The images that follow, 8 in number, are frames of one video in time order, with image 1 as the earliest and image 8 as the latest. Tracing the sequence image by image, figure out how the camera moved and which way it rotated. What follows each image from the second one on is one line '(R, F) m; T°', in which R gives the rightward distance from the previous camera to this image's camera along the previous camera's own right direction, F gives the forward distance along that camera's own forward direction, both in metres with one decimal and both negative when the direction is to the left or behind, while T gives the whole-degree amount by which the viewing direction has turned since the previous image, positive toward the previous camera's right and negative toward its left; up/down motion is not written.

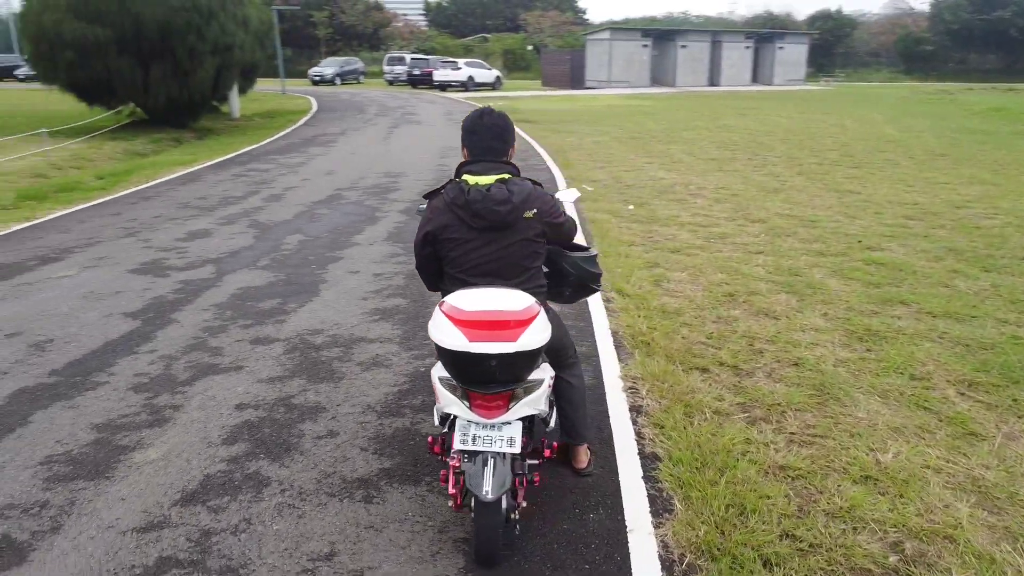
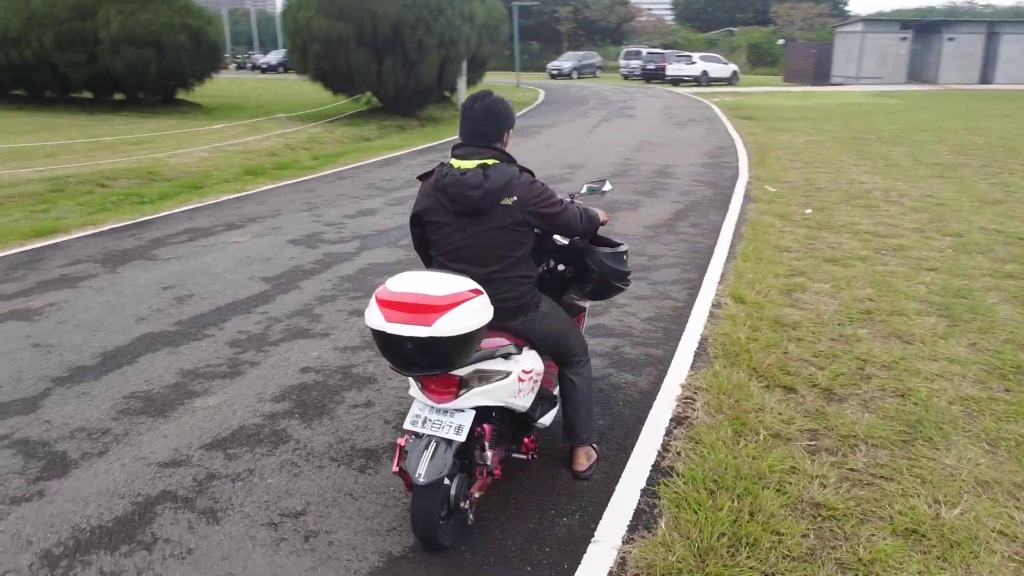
(+0.9, +0.2) m; -16°
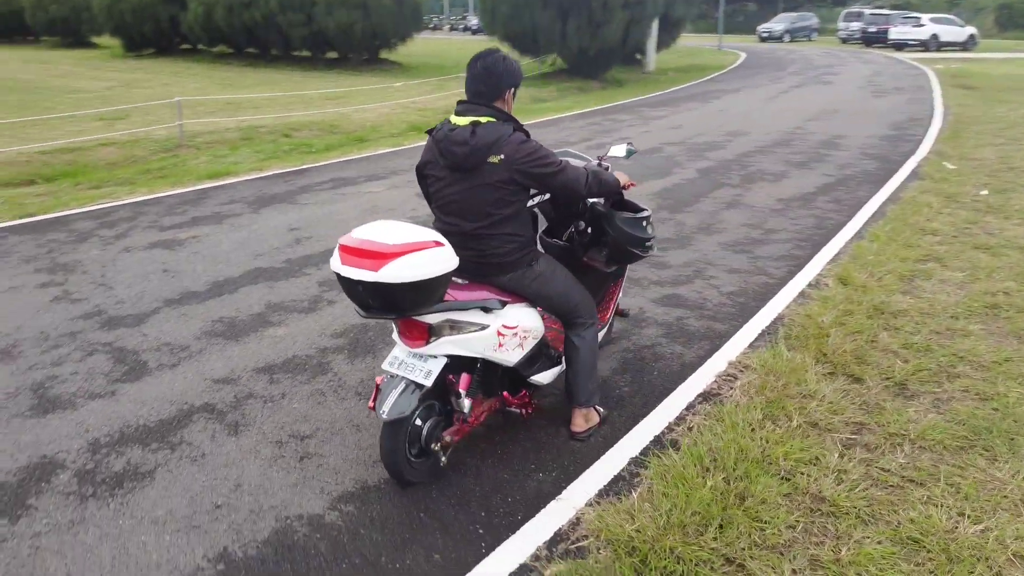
(+0.8, 0.0) m; -14°
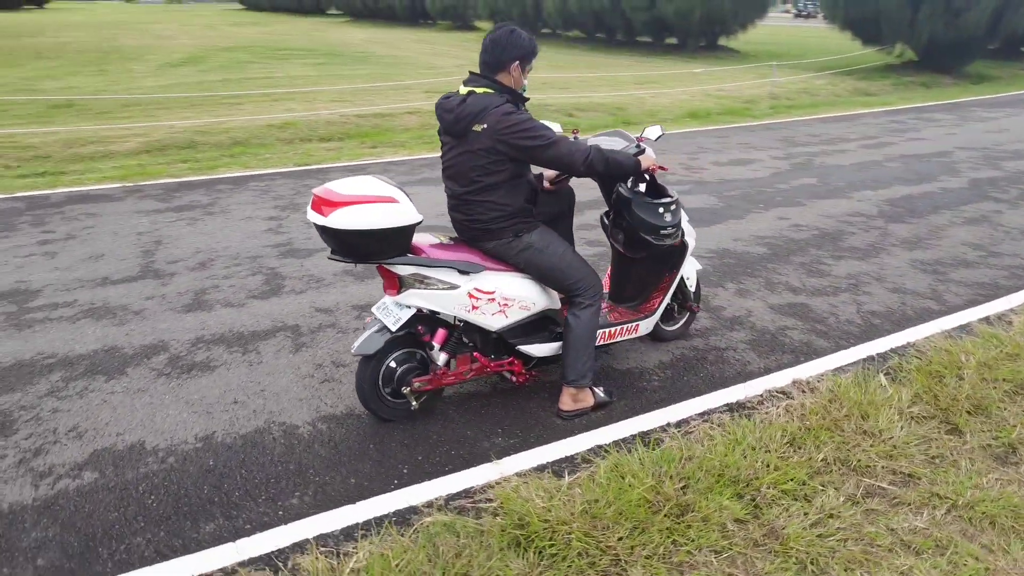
(+1.4, +0.2) m; -24°
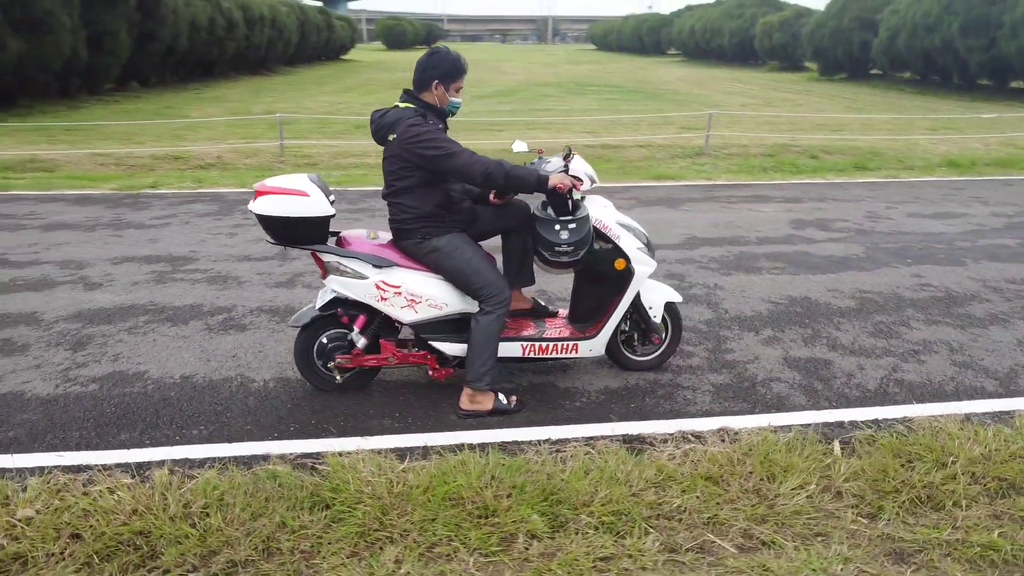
(+1.8, +0.1) m; -23°
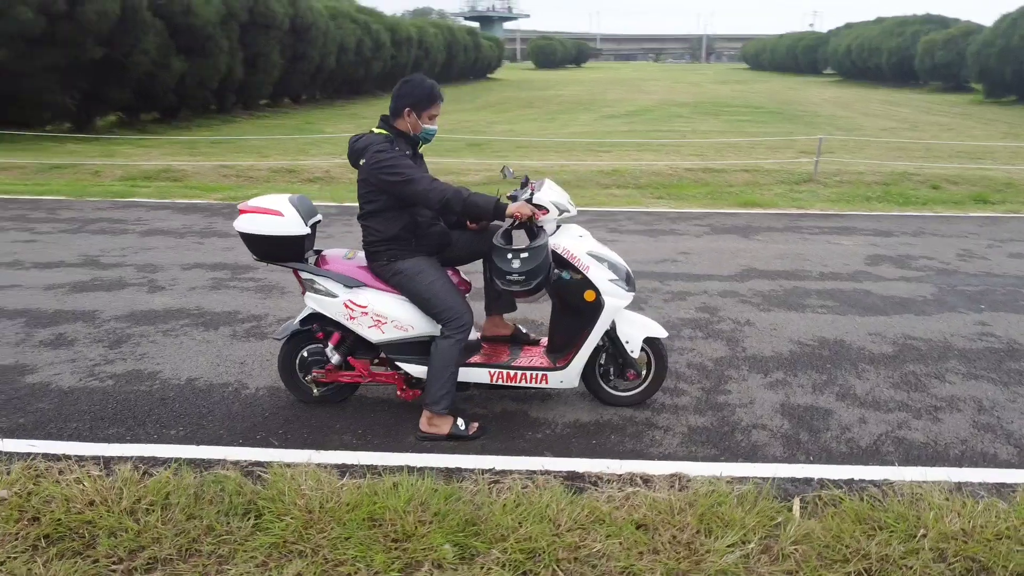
(+0.8, +0.1) m; -10°
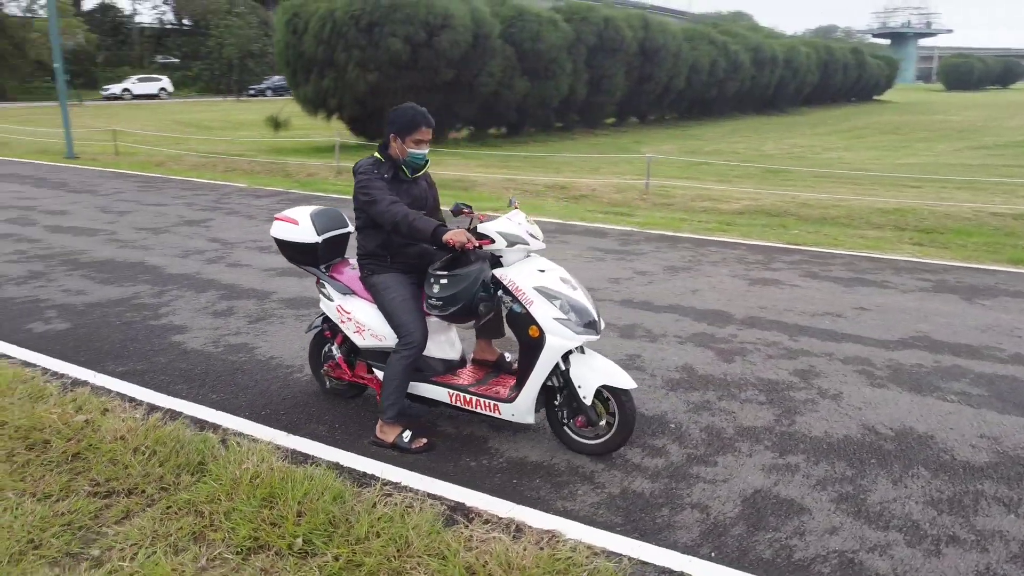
(+1.8, +0.4) m; -26°
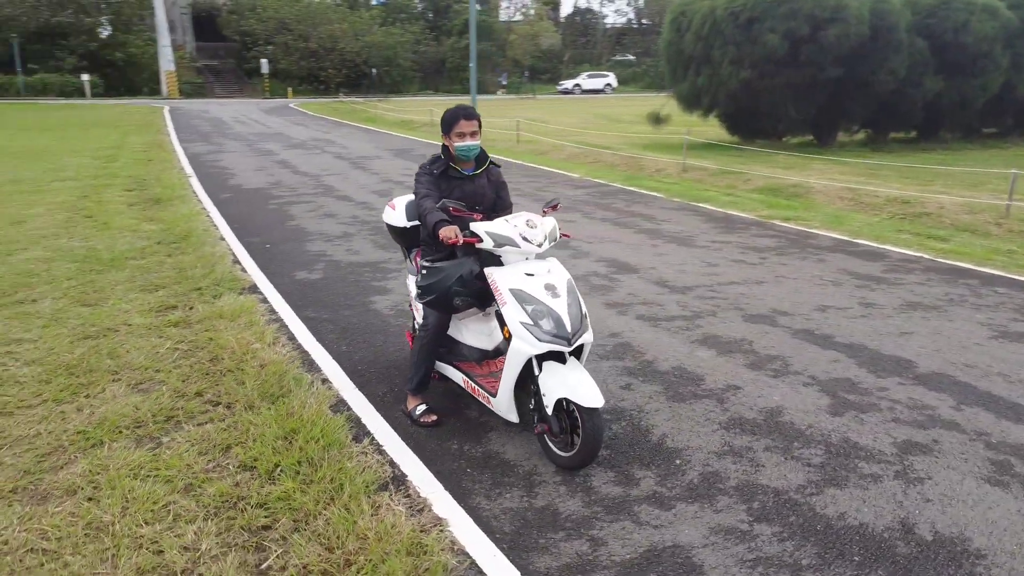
(+1.9, +0.4) m; -30°
